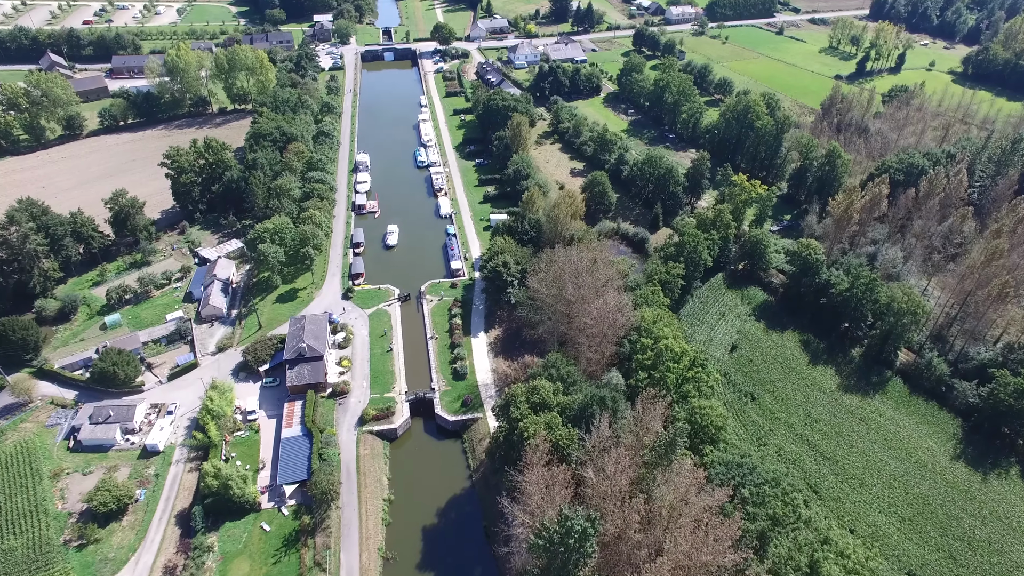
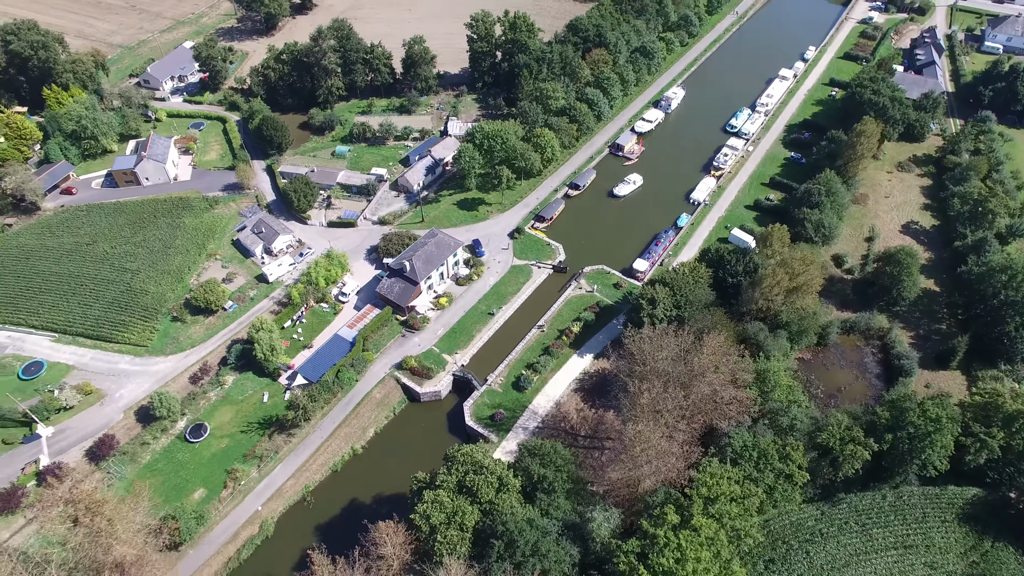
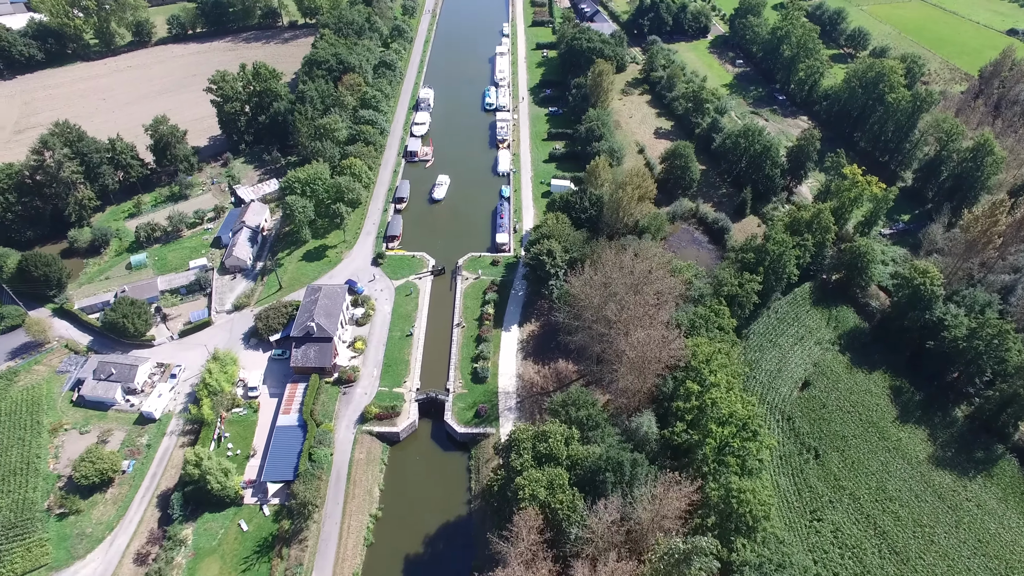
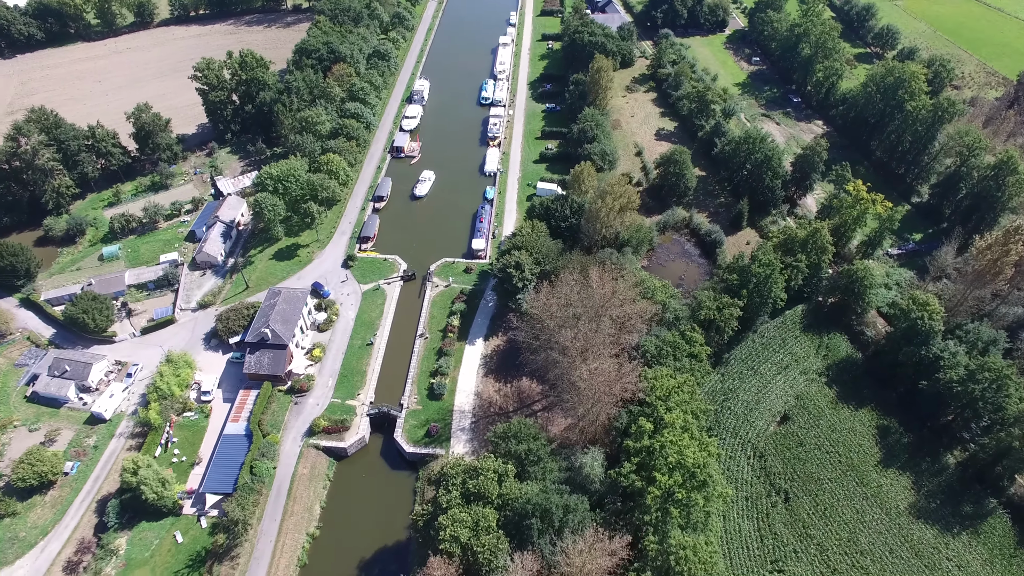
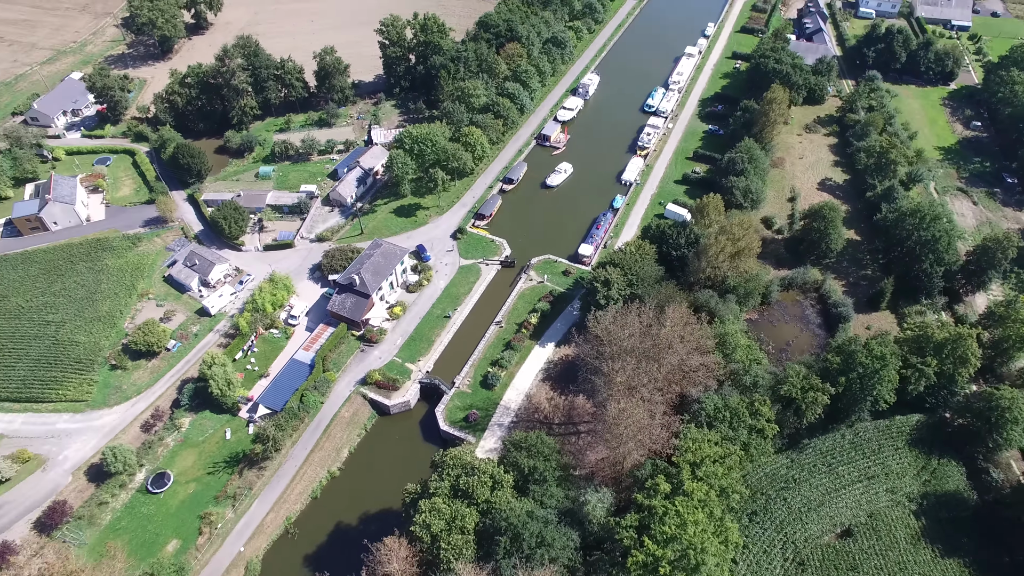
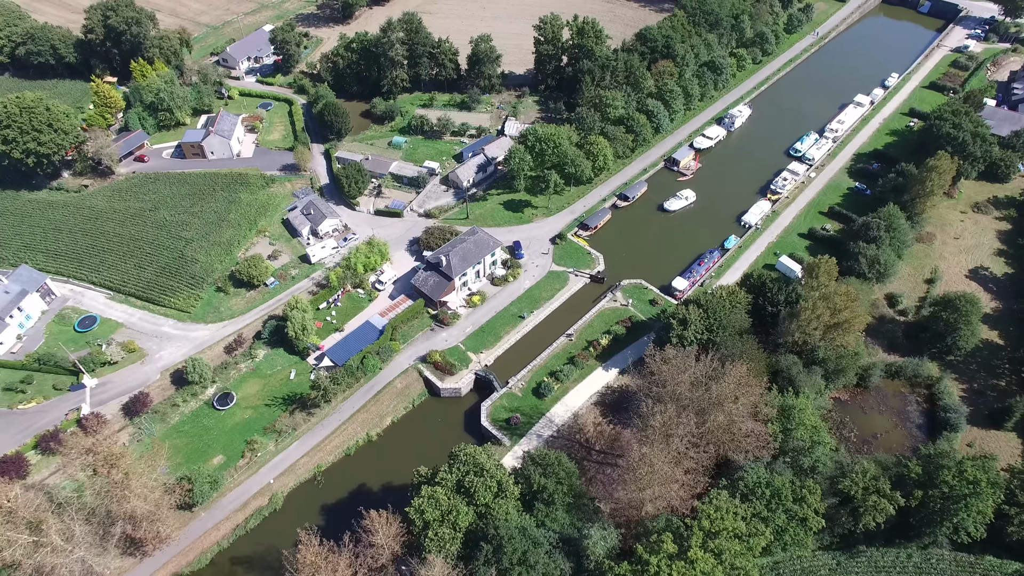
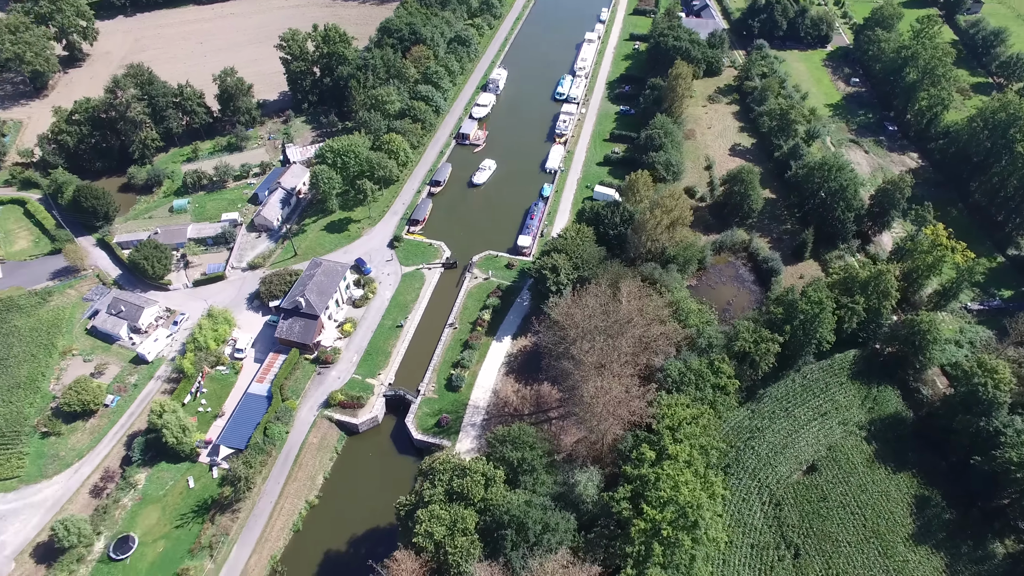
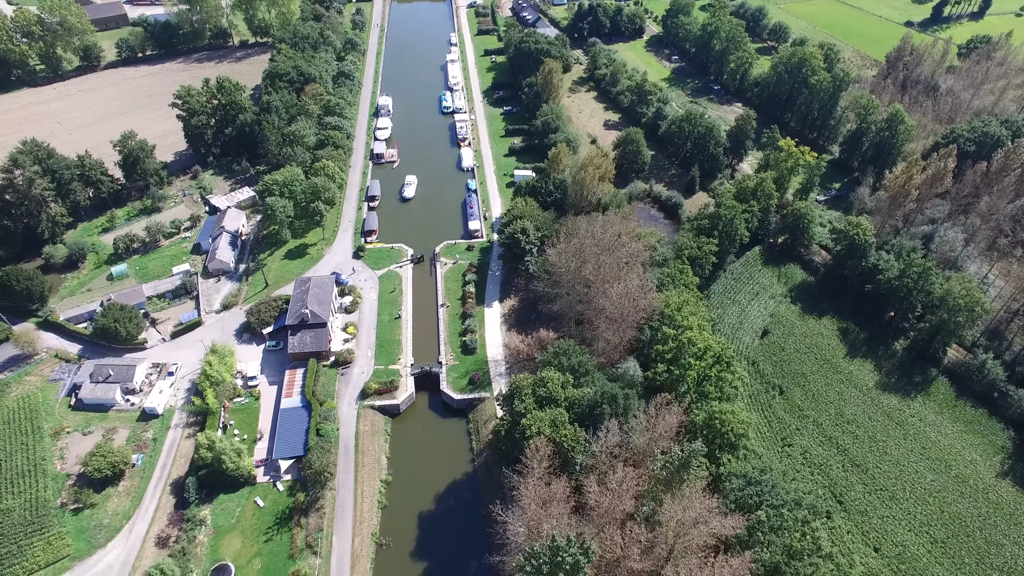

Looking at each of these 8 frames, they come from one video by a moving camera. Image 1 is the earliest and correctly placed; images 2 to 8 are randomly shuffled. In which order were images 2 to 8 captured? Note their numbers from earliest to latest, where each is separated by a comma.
8, 3, 4, 7, 5, 2, 6
